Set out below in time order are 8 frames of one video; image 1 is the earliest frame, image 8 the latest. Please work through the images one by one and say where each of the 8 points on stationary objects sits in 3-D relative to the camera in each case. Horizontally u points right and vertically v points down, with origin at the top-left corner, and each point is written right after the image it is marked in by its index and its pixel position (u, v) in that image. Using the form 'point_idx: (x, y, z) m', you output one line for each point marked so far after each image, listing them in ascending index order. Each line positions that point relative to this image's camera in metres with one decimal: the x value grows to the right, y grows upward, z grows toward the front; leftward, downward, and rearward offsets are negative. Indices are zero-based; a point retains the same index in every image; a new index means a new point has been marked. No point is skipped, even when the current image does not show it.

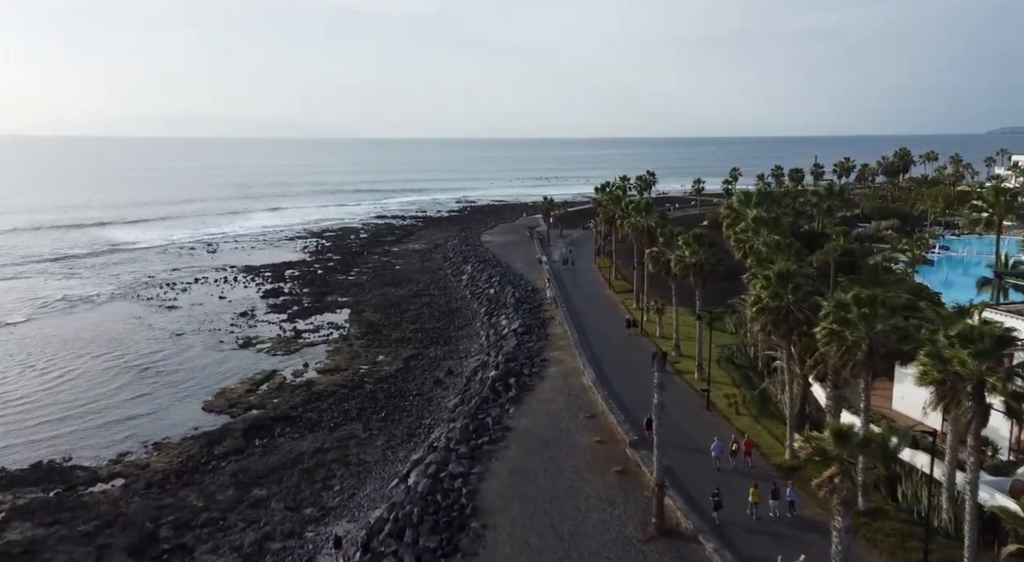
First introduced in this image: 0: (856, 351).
0: (+8.5, -1.7, +17.2) m
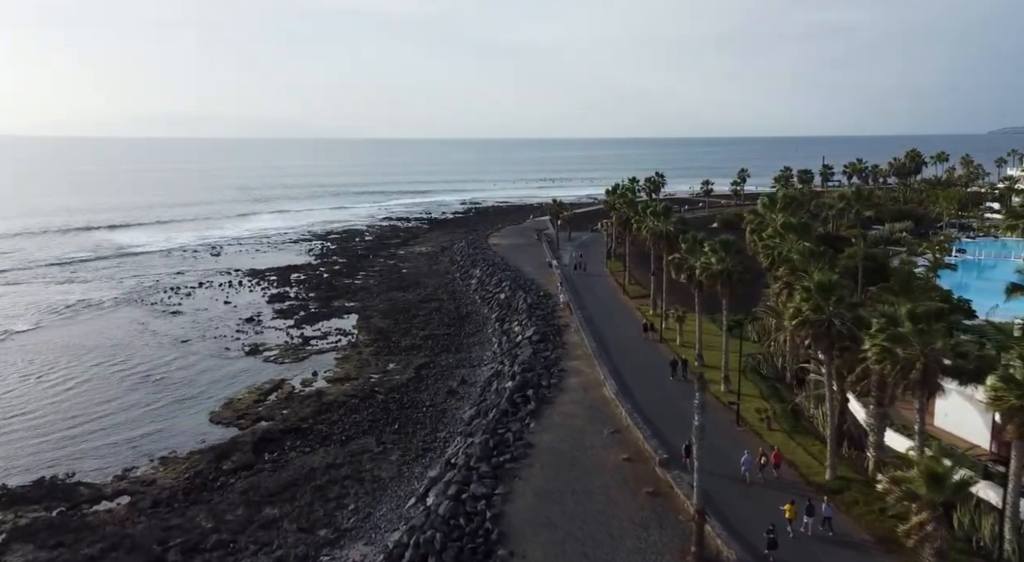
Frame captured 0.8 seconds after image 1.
0: (+9.3, -2.0, +16.1) m
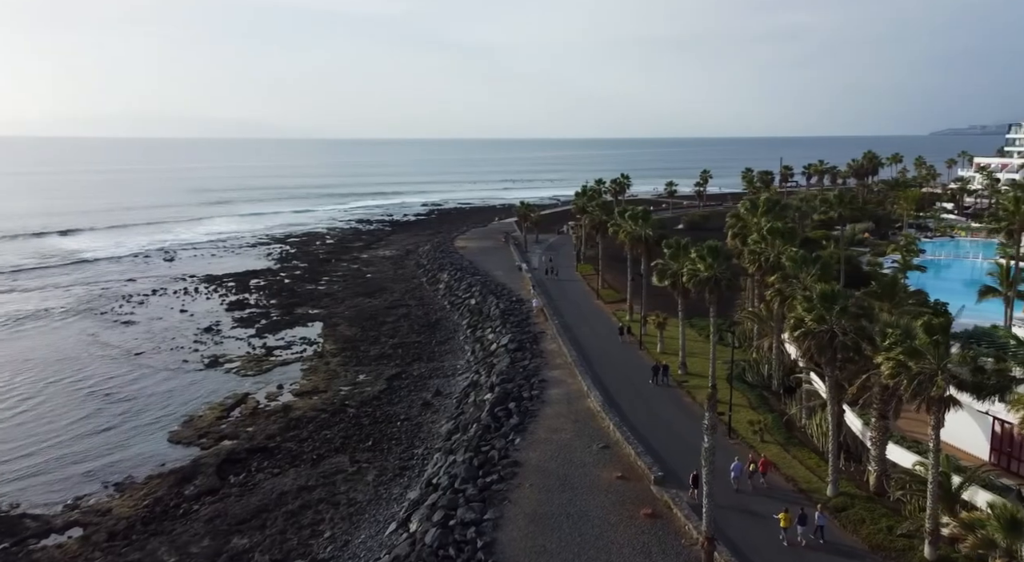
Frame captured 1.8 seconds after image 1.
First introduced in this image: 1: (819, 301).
0: (+9.3, -2.3, +15.4) m
1: (+8.6, -0.5, +19.6) m
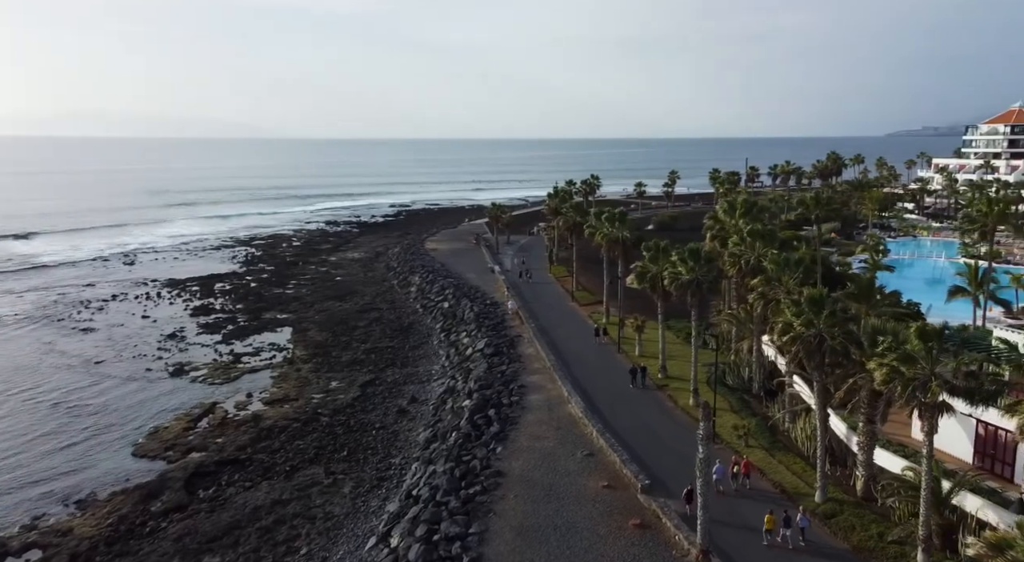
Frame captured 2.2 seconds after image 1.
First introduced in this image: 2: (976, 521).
0: (+9.1, -2.4, +15.2) m
1: (+8.2, -0.7, +19.4) m
2: (+11.3, -5.9, +17.1) m
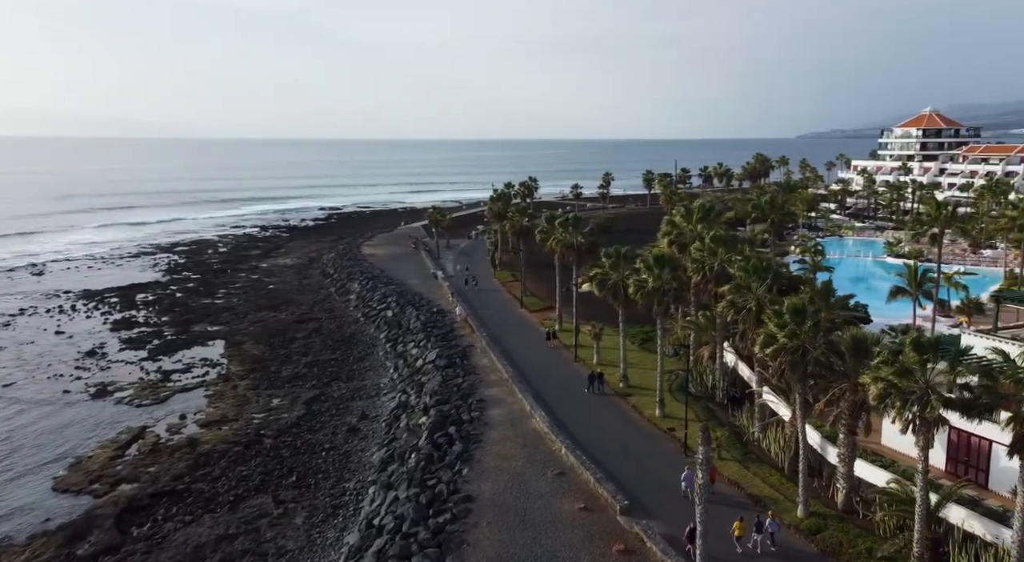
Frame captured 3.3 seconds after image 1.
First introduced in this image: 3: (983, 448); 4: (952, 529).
0: (+8.8, -2.7, +14.9) m
1: (+7.5, -1.0, +19.0) m
2: (+10.9, -6.1, +17.0) m
3: (+12.9, -4.5, +19.2) m
4: (+10.8, -6.1, +17.2) m
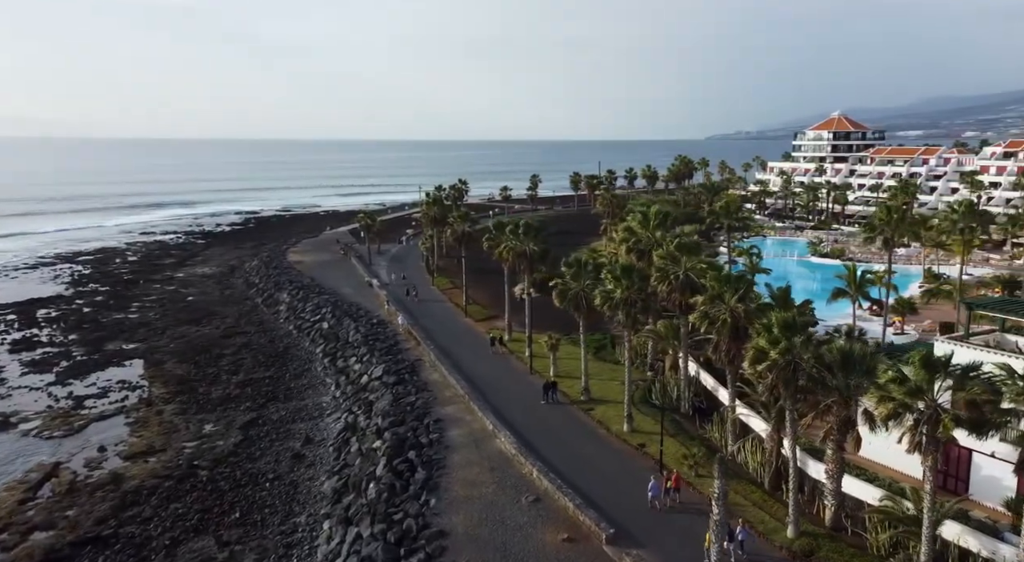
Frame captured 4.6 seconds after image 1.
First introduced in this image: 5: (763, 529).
0: (+8.8, -3.0, +14.5) m
1: (+7.0, -1.3, +18.4) m
2: (+10.7, -6.4, +16.8) m
3: (+12.4, -4.8, +19.2) m
4: (+10.6, -6.4, +17.1) m
5: (+7.0, -6.9, +19.7) m
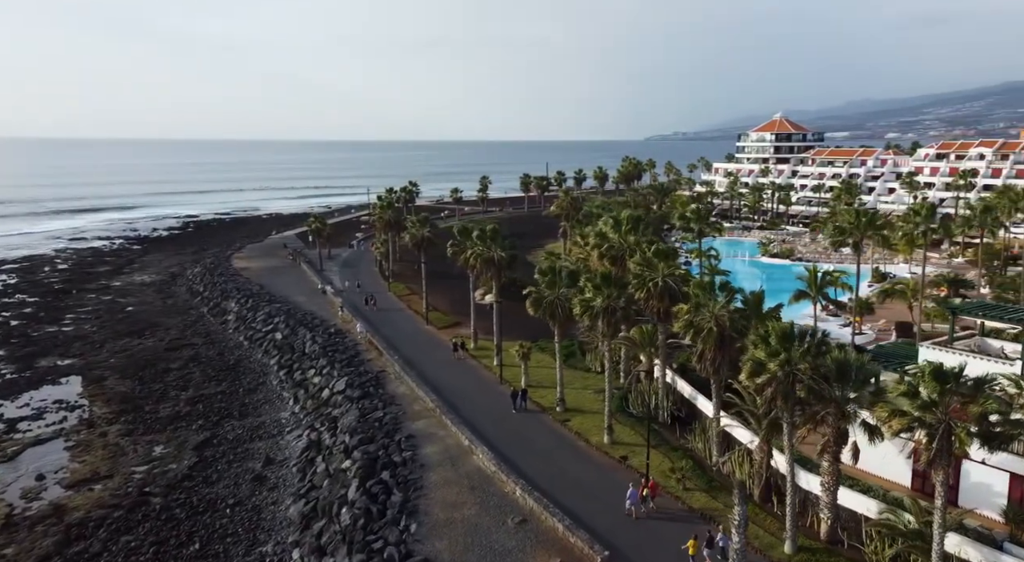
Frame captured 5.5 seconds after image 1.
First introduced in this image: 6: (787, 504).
0: (+8.8, -3.2, +14.2) m
1: (+6.7, -1.6, +18.0) m
2: (+10.6, -6.6, +16.7) m
3: (+12.1, -5.0, +19.2) m
4: (+10.5, -6.6, +16.9) m
5: (+6.7, -7.2, +19.3) m
6: (+7.5, -6.0, +19.2) m
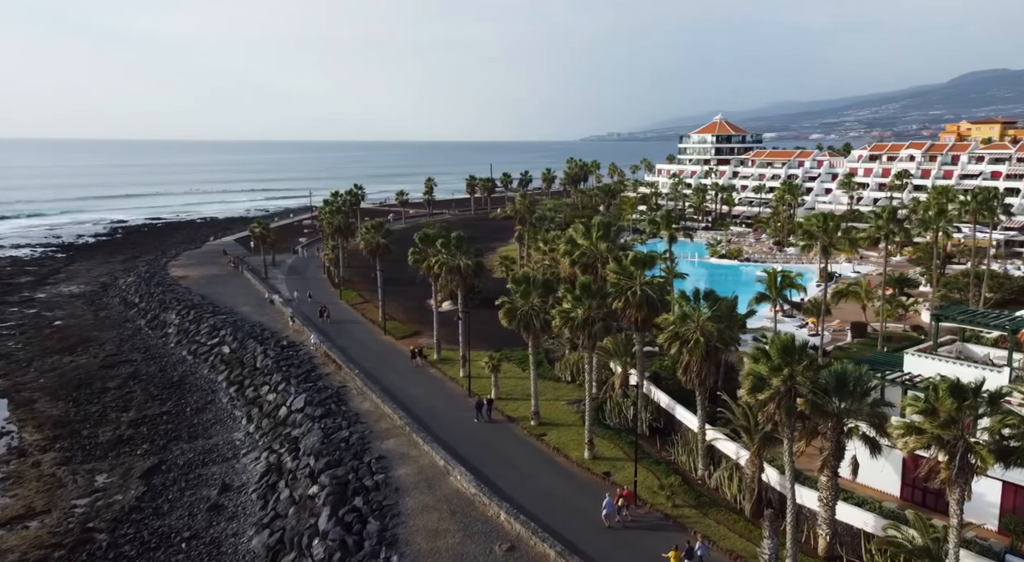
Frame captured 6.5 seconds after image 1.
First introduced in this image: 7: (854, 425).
0: (+9.0, -3.5, +14.0) m
1: (+6.5, -1.9, +17.6) m
2: (+10.6, -6.9, +16.6) m
3: (+11.8, -5.2, +19.2) m
4: (+10.5, -6.8, +16.8) m
5: (+6.5, -7.5, +18.8) m
6: (+7.3, -6.3, +18.8) m
7: (+8.6, -3.6, +17.6) m
